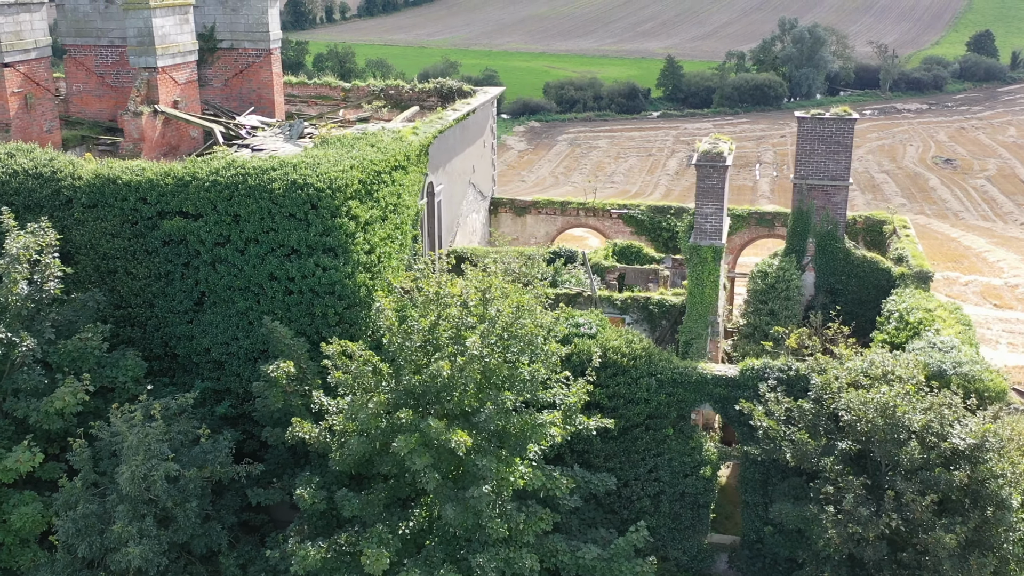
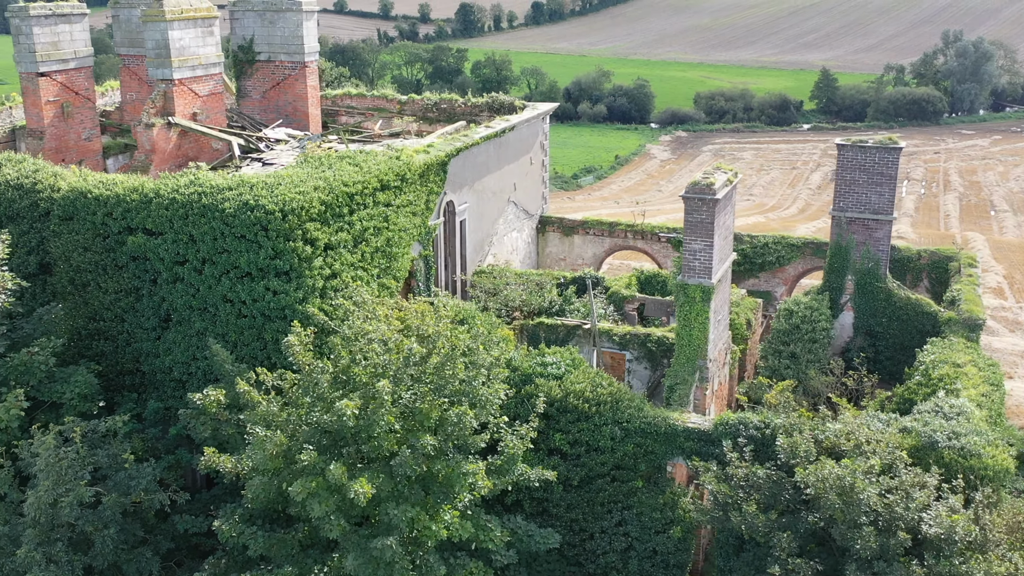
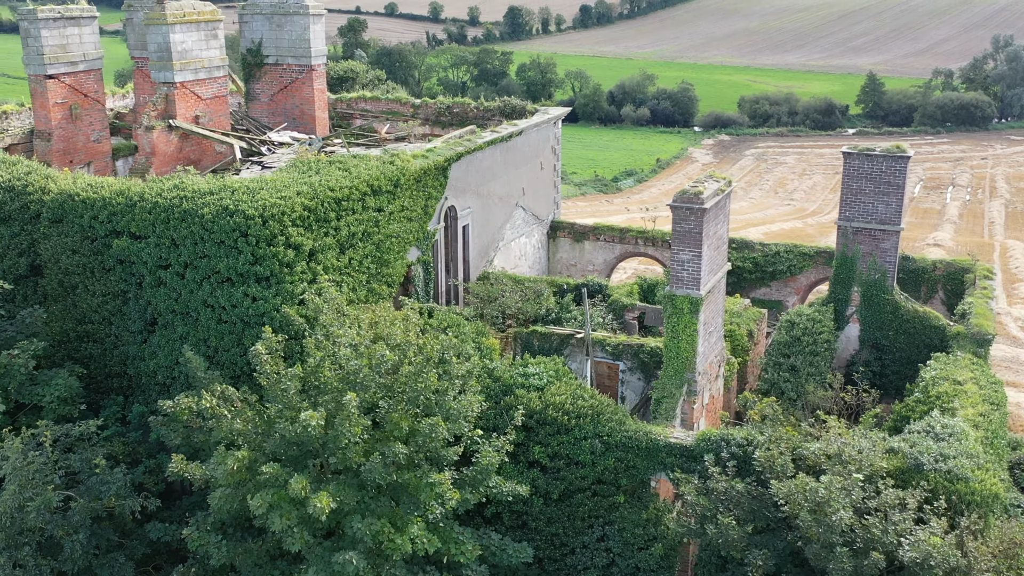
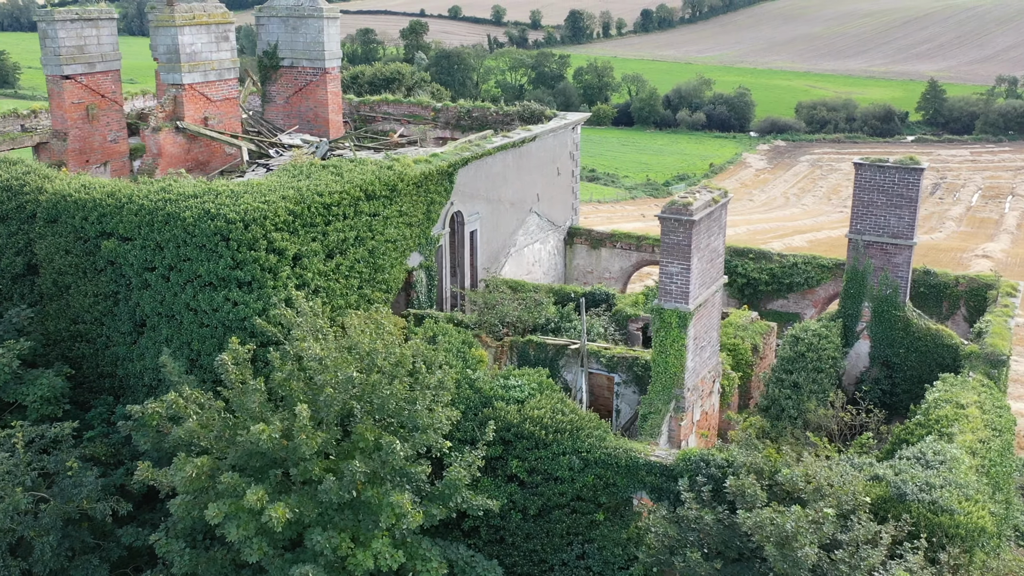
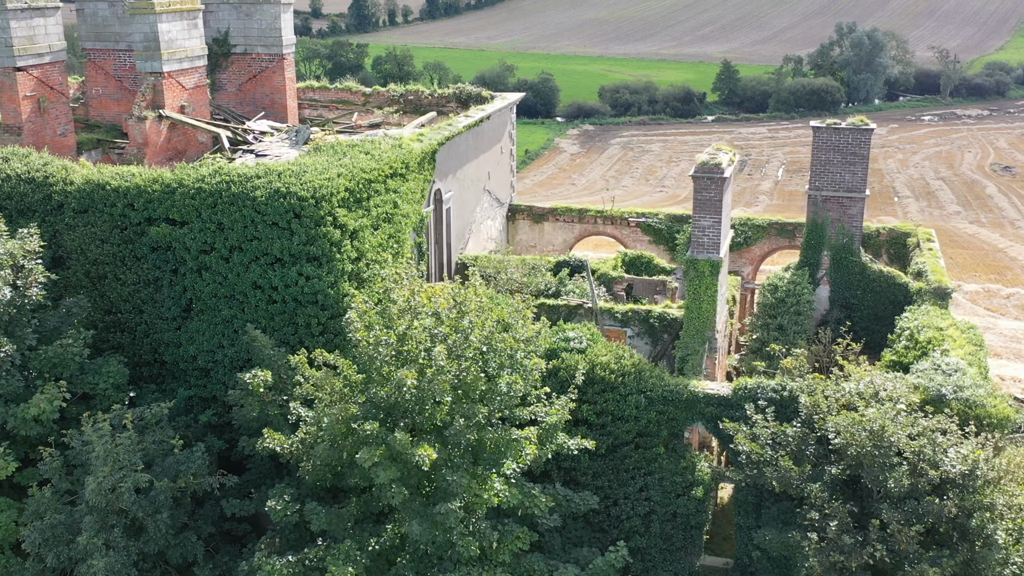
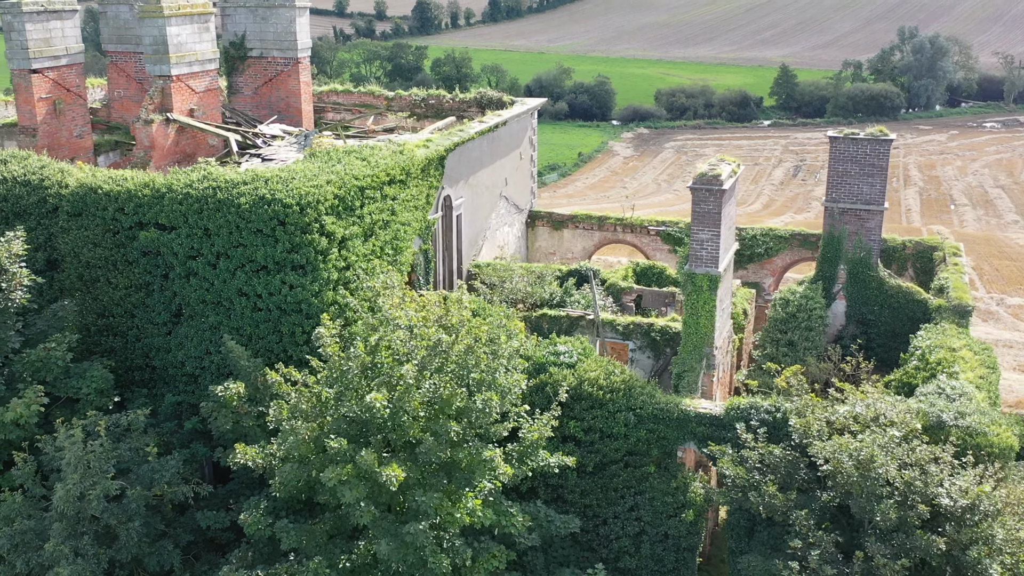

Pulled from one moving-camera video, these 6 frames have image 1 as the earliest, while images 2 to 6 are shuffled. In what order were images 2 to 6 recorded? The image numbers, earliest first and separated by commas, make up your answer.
5, 6, 2, 3, 4
